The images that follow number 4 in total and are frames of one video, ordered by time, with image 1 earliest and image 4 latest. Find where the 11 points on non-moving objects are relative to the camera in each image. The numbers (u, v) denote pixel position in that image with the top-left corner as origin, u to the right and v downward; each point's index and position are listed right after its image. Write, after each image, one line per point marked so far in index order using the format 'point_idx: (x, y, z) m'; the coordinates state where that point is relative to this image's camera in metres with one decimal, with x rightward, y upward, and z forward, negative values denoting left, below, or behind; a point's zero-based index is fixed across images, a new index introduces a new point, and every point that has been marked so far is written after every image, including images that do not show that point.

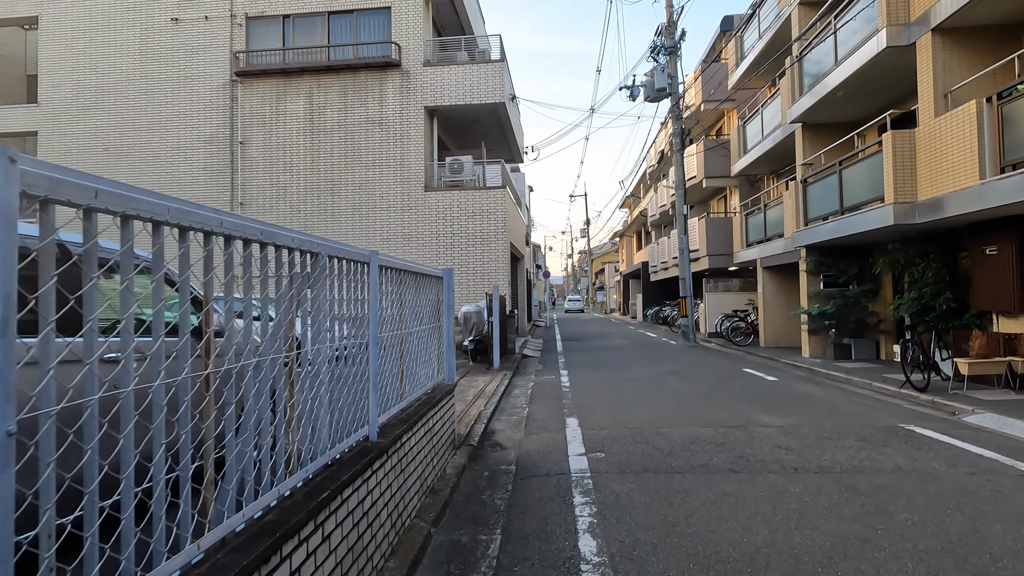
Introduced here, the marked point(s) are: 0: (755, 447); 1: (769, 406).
0: (+2.4, -1.6, +5.4) m
1: (+3.5, -1.6, +7.4) m
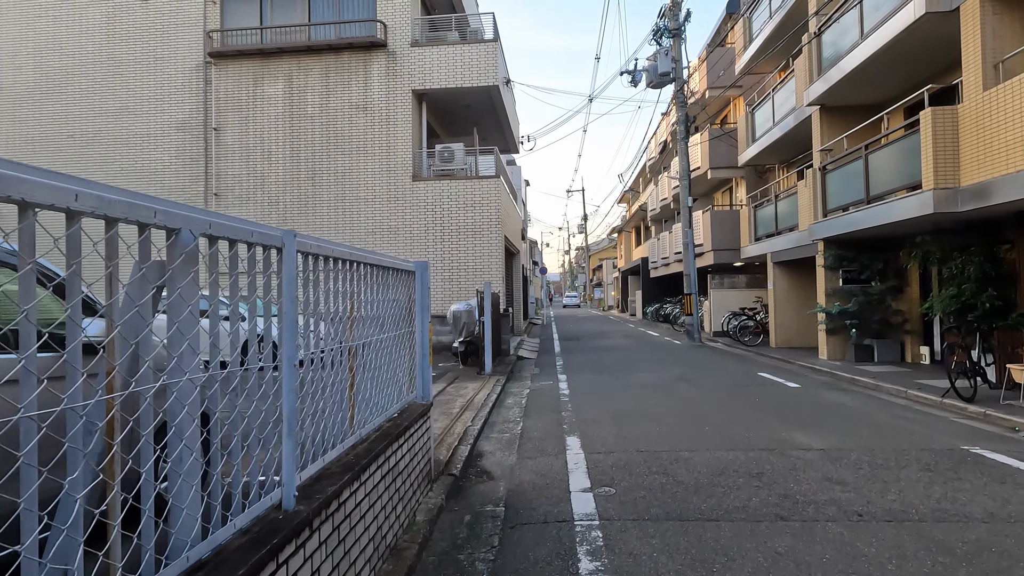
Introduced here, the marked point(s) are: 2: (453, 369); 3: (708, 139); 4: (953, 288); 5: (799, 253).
0: (+2.3, -1.6, +4.4) m
1: (+3.4, -1.6, +6.4) m
2: (-1.3, -1.8, +11.6) m
3: (+7.0, +5.3, +19.3) m
4: (+7.1, 0.0, +8.7) m
5: (+7.3, +0.9, +13.7) m
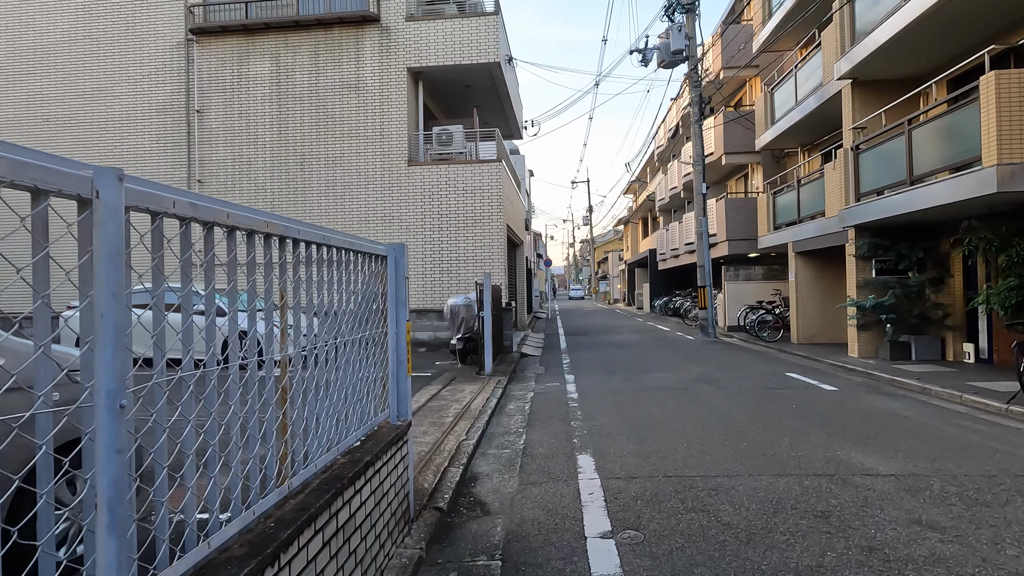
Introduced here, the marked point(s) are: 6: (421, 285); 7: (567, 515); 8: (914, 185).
0: (+2.3, -1.5, +3.4) m
1: (+3.4, -1.5, +5.4) m
2: (-1.2, -1.6, +10.7) m
3: (+7.1, +5.6, +18.2) m
4: (+7.2, +0.1, +7.7) m
5: (+7.4, +1.1, +12.7) m
6: (-2.3, +0.1, +13.6) m
7: (+0.4, -1.6, +3.8) m
8: (+7.1, +1.8, +9.5) m
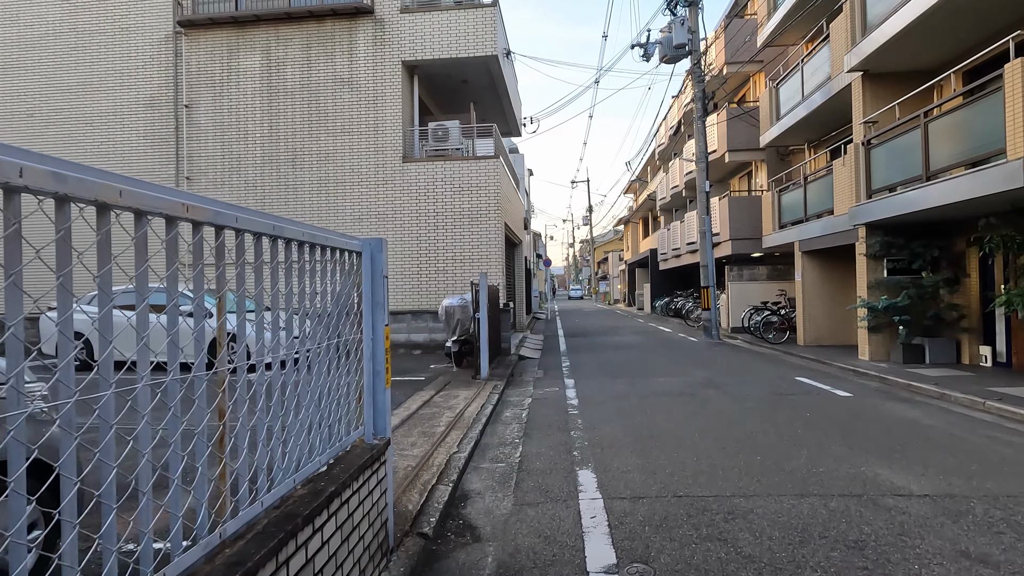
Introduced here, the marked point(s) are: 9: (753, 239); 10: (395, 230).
0: (+2.3, -1.5, +3.0) m
1: (+3.4, -1.5, +5.0) m
2: (-1.3, -1.6, +10.3) m
3: (+7.1, +5.6, +17.8) m
4: (+7.1, +0.1, +7.3) m
5: (+7.3, +1.1, +12.2) m
6: (-2.3, +0.1, +13.2) m
7: (+0.3, -1.6, +3.4) m
8: (+7.0, +1.8, +9.1) m
9: (+7.7, +1.6, +17.2) m
10: (-2.9, +1.4, +13.3) m
